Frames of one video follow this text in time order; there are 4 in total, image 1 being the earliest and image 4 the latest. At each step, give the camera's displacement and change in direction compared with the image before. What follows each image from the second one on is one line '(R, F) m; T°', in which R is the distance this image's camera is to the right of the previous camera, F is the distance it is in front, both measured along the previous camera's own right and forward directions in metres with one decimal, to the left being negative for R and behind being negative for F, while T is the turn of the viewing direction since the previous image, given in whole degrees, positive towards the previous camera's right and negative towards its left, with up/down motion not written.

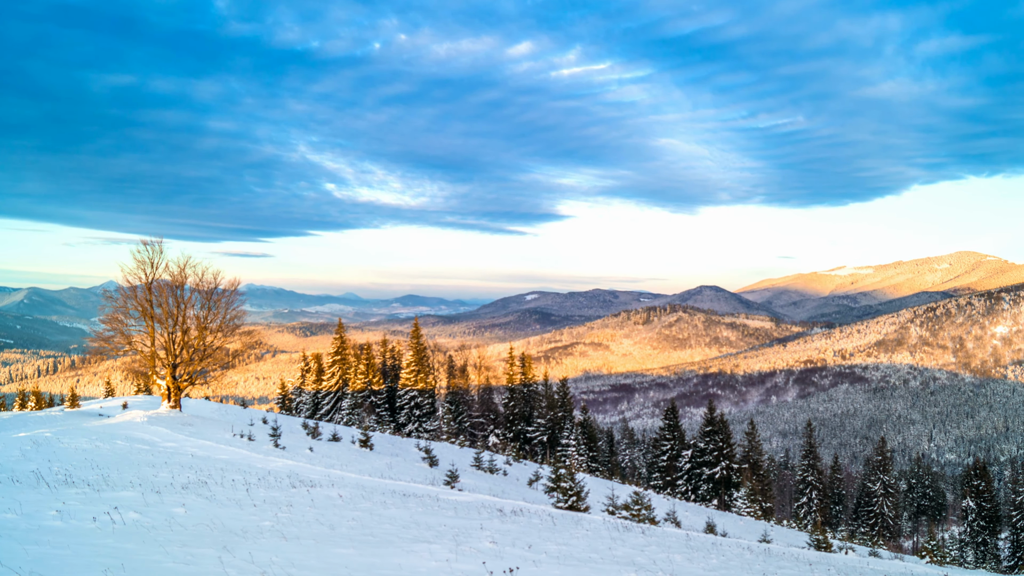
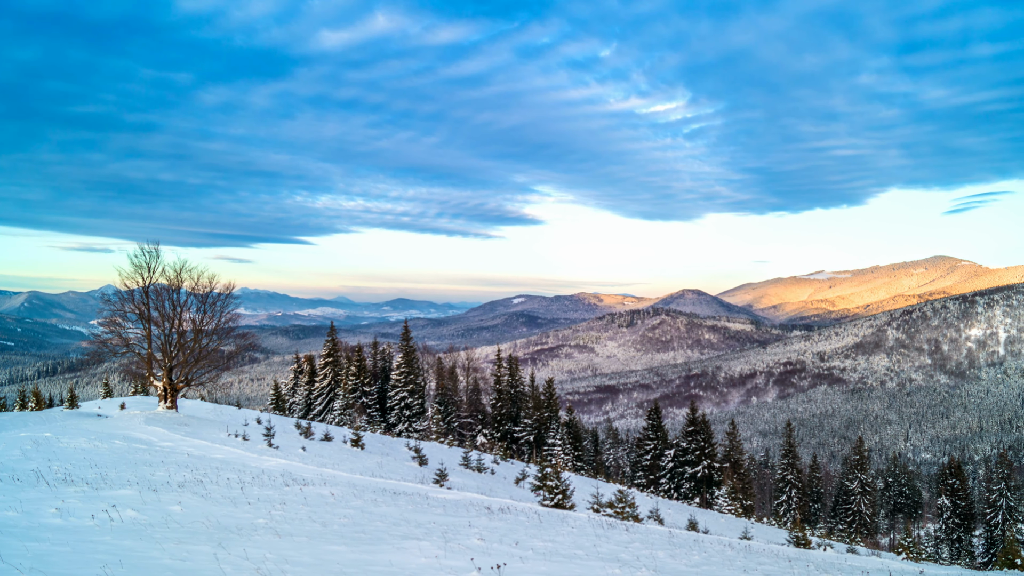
(+0.8, -0.8) m; 0°
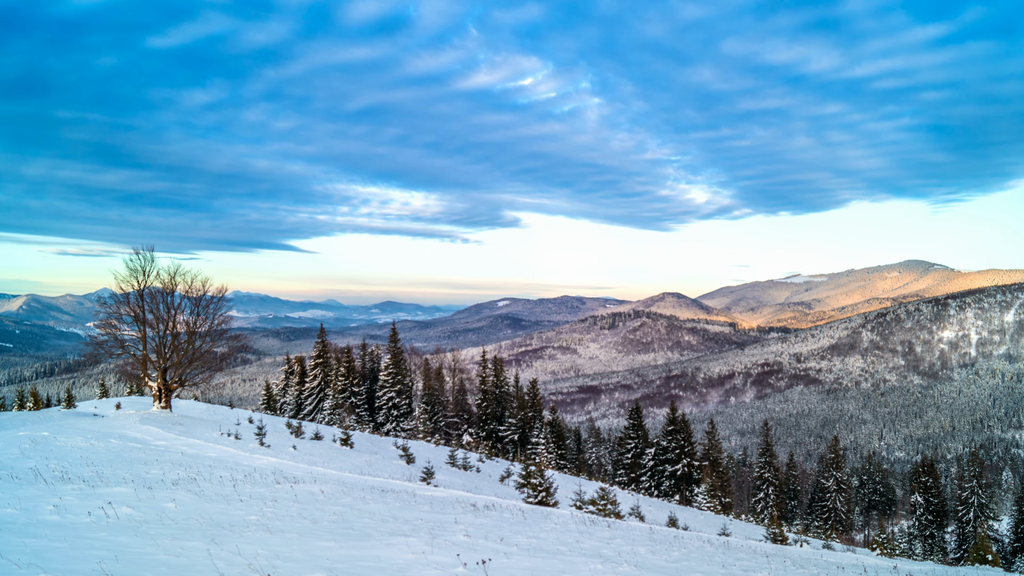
(+1.0, -0.8) m; 0°
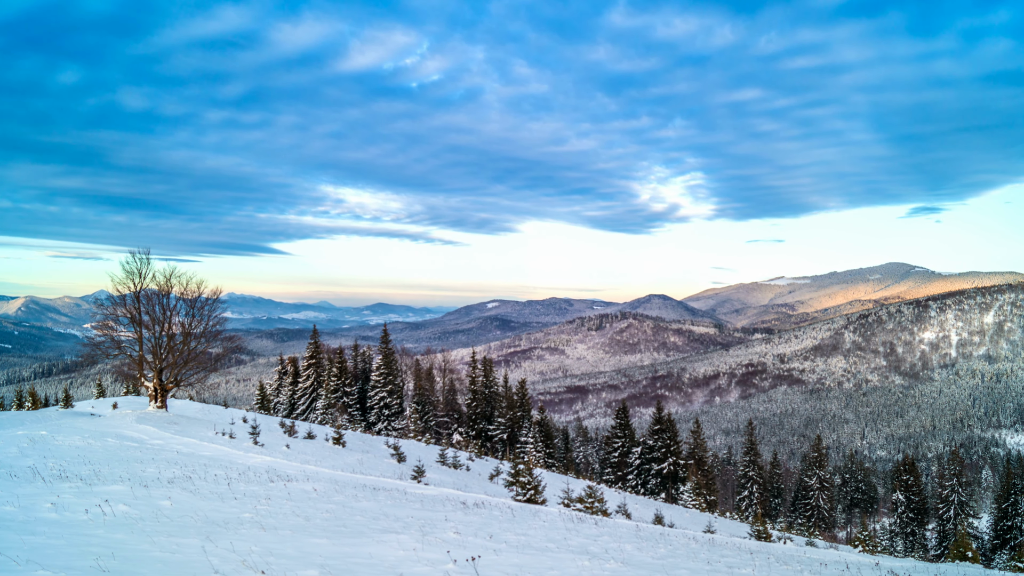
(+0.8, -0.6) m; 0°
